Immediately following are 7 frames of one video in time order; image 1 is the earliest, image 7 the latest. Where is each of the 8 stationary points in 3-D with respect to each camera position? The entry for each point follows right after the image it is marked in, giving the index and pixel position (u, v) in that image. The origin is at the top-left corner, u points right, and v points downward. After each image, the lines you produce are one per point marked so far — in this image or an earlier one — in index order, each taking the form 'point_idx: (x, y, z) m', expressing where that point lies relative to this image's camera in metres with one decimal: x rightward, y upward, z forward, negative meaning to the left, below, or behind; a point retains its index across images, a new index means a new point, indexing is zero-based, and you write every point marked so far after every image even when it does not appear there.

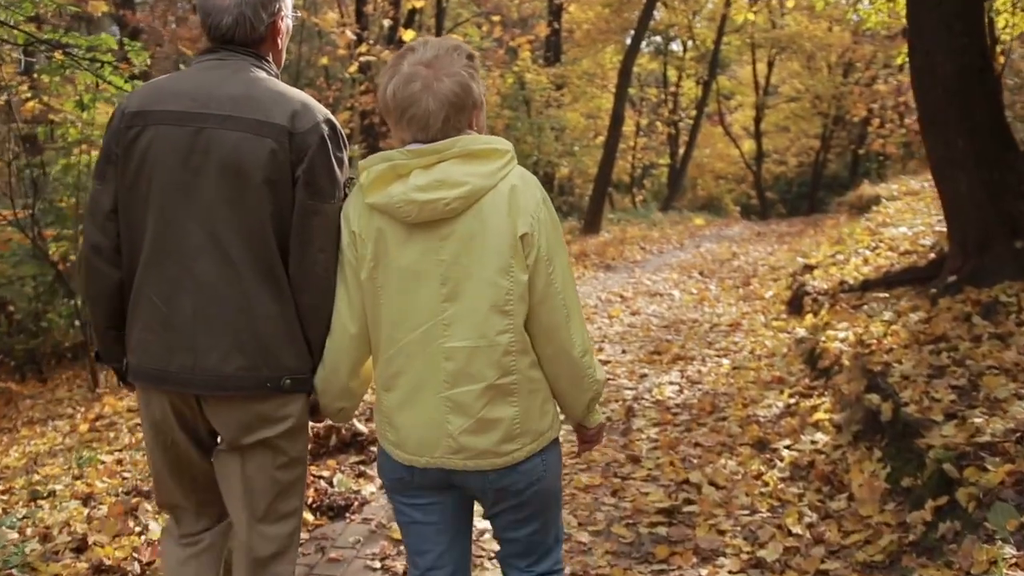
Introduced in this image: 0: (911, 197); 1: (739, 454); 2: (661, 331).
0: (+5.9, +1.3, +13.1) m
1: (+1.4, -1.0, +5.5) m
2: (+1.5, -0.5, +9.0) m
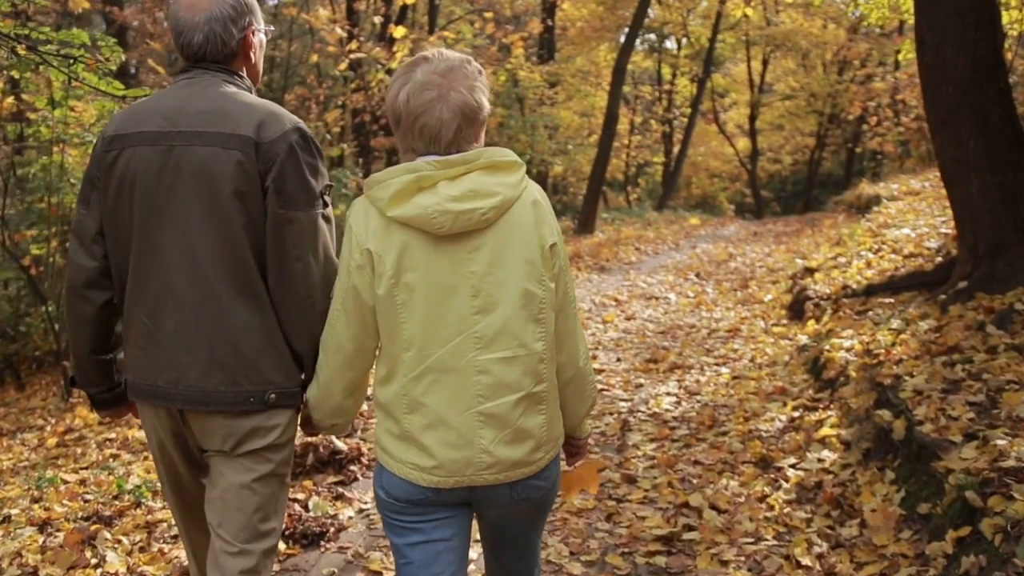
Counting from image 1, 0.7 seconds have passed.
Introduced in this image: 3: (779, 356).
0: (+5.8, +1.3, +12.8) m
1: (+1.3, -1.1, +5.2) m
2: (+1.4, -0.5, +8.7) m
3: (+2.2, -0.6, +7.4) m
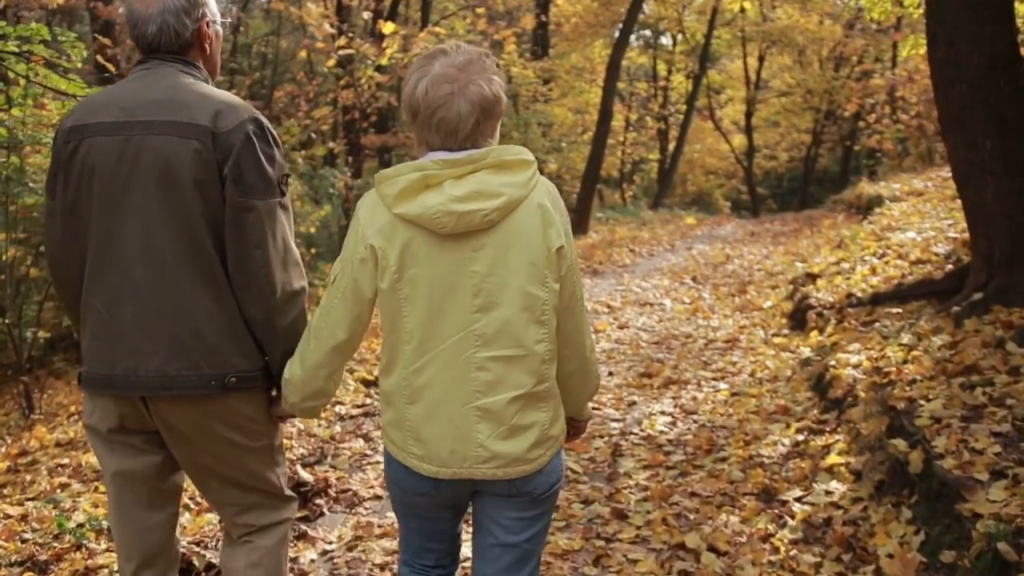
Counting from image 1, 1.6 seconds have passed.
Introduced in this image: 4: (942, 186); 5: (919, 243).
0: (+5.7, +1.3, +12.3) m
1: (+1.2, -1.2, +4.7) m
2: (+1.3, -0.6, +8.3) m
3: (+2.1, -0.7, +7.0) m
4: (+6.3, +1.5, +12.9) m
5: (+4.1, +0.5, +8.9) m
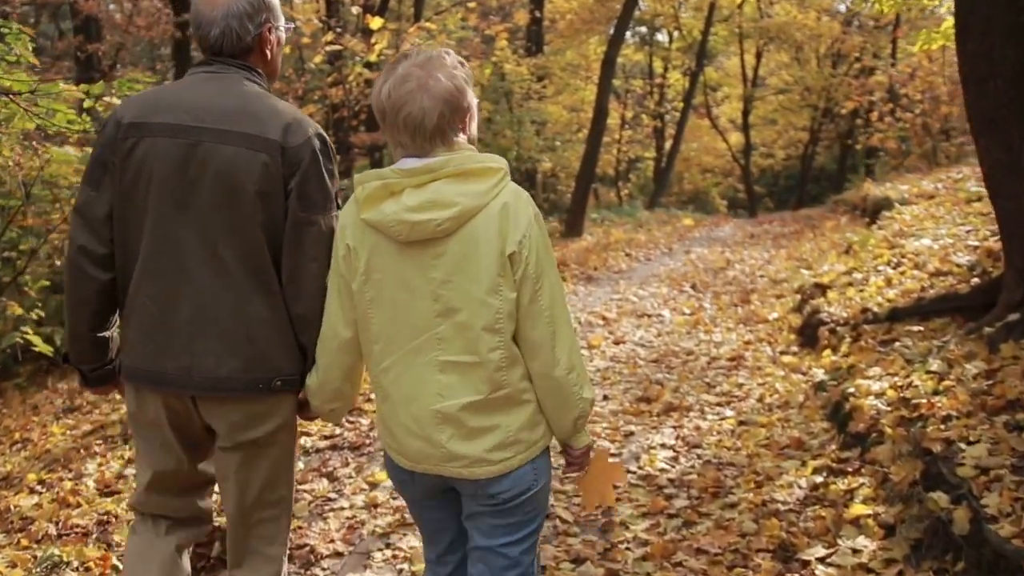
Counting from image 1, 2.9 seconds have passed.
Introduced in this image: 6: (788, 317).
0: (+5.5, +1.2, +11.7) m
1: (+1.1, -1.3, +4.1) m
2: (+1.2, -0.7, +7.6) m
3: (+2.0, -0.8, +6.3) m
4: (+6.1, +1.4, +12.3) m
5: (+4.0, +0.3, +8.3) m
6: (+2.7, -0.3, +8.7) m
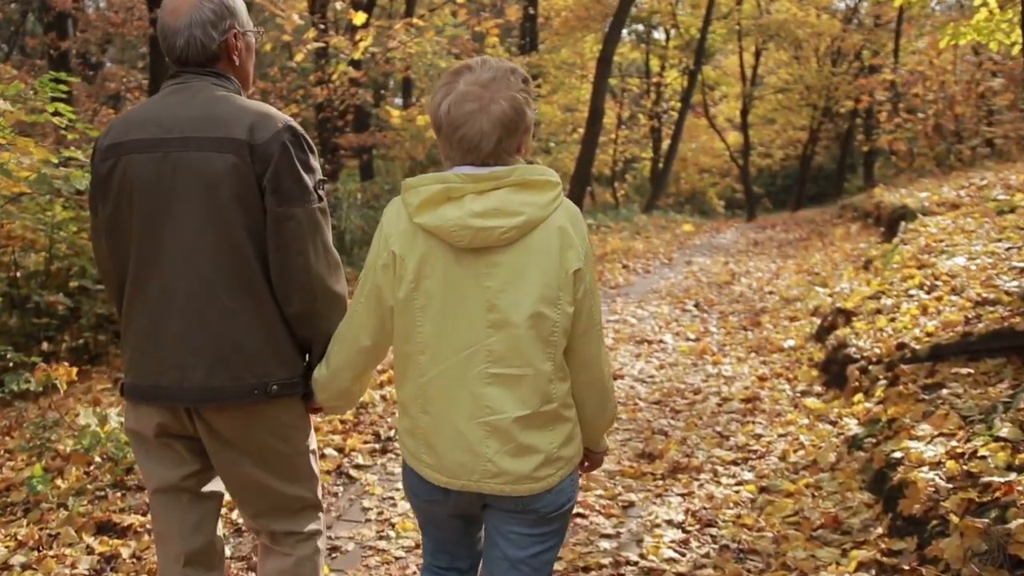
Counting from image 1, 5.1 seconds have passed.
0: (+5.4, +0.9, +10.7) m
1: (+1.0, -1.5, +3.1) m
2: (+1.0, -0.9, +6.6) m
3: (+1.9, -1.0, +5.3) m
4: (+6.0, +1.2, +11.3) m
5: (+3.9, +0.1, +7.3) m
6: (+2.6, -0.5, +7.7) m
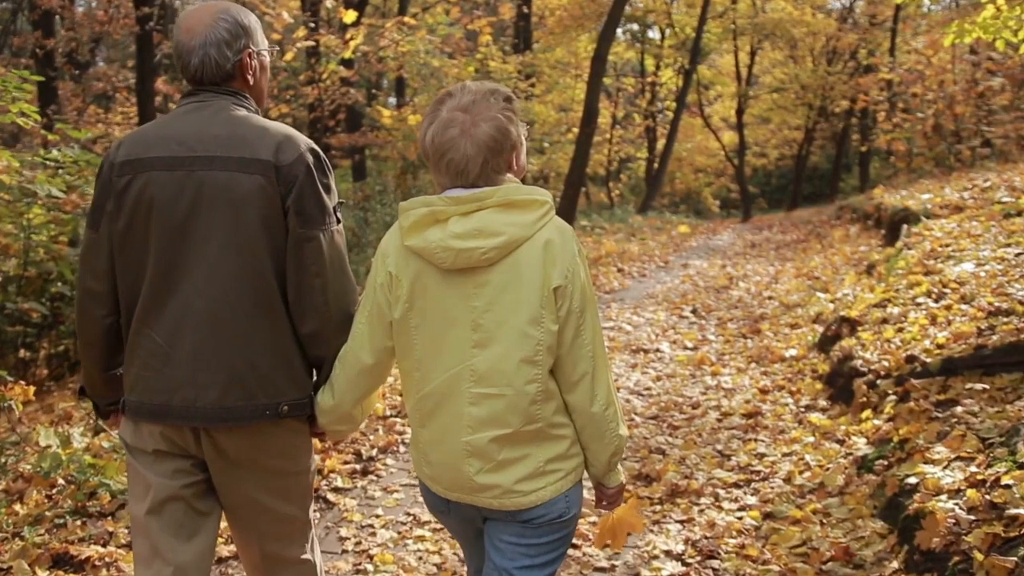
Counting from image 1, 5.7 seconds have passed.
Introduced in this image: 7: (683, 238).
0: (+5.3, +0.9, +10.4) m
1: (+1.0, -1.6, +2.8) m
2: (+1.0, -1.0, +6.3) m
3: (+1.8, -1.1, +5.0) m
4: (+5.9, +1.1, +11.0) m
5: (+3.8, +0.1, +7.0) m
6: (+2.5, -0.6, +7.4) m
7: (+3.8, +1.1, +19.7) m
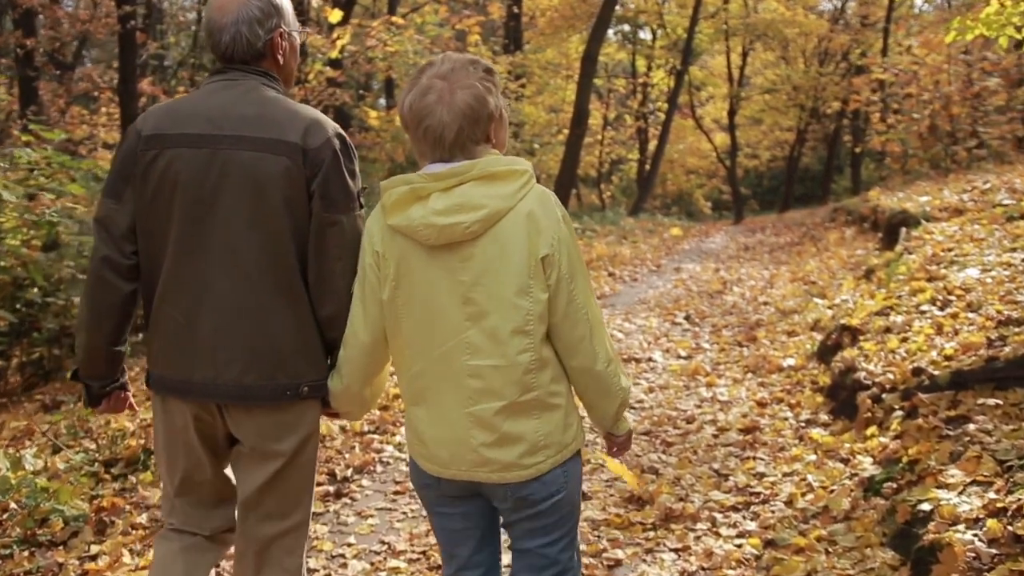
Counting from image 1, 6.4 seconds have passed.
0: (+5.1, +0.8, +10.1) m
1: (+0.9, -1.7, +2.4) m
2: (+0.9, -1.1, +6.0) m
3: (+1.7, -1.1, +4.7) m
4: (+5.7, +1.1, +10.7) m
5: (+3.7, 0.0, +6.7) m
6: (+2.4, -0.6, +7.1) m
7: (+3.6, +1.0, +19.4) m
